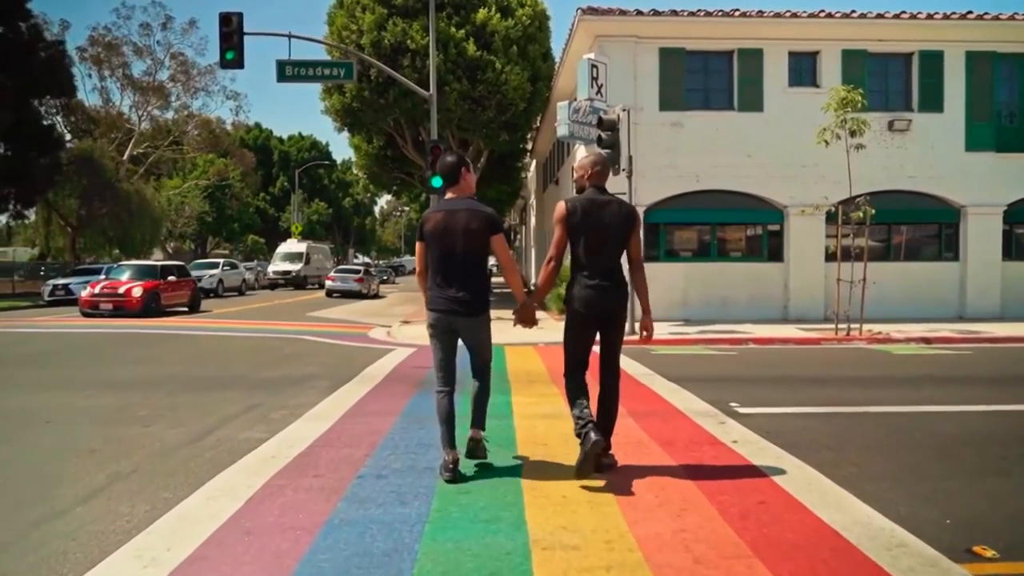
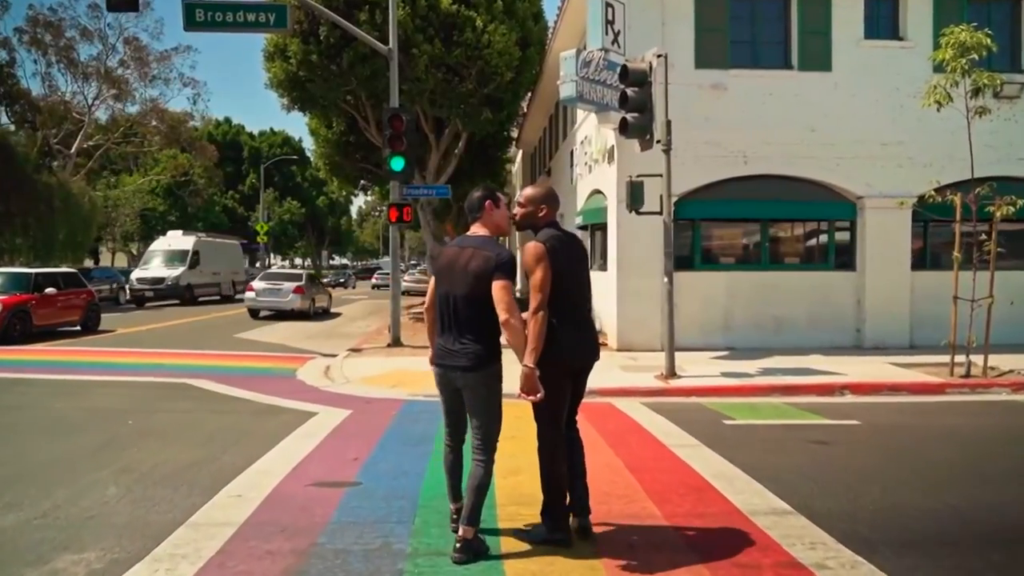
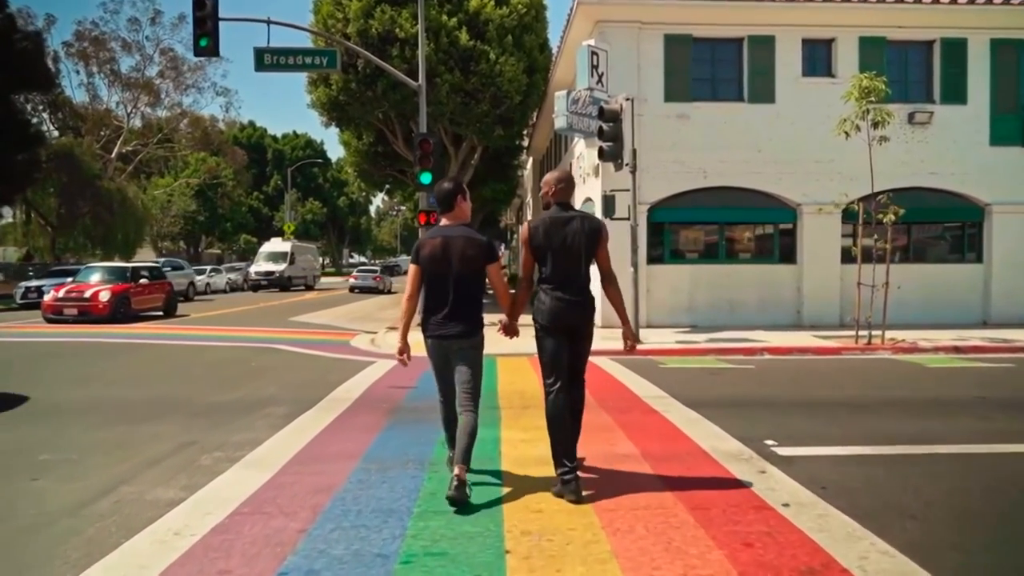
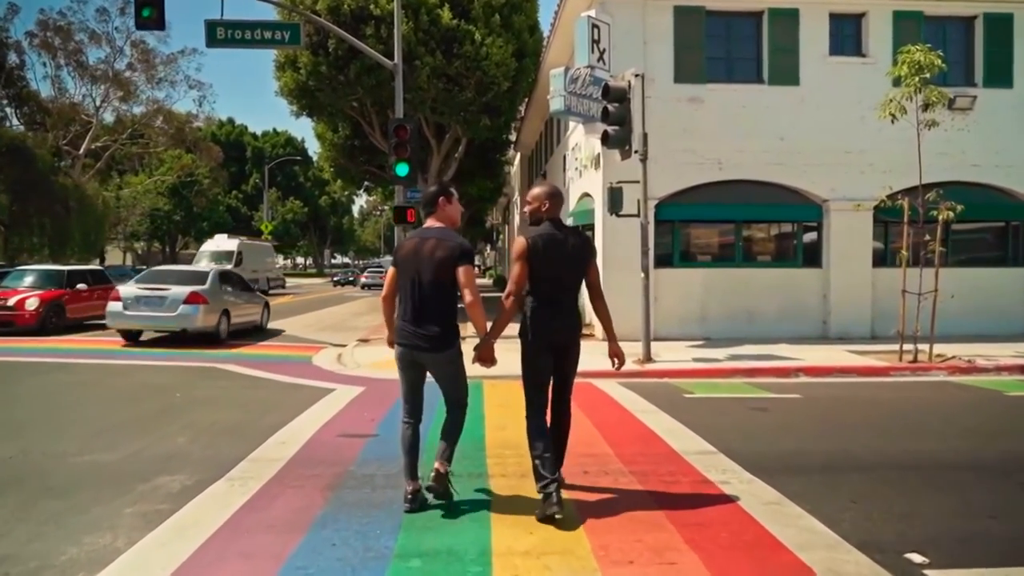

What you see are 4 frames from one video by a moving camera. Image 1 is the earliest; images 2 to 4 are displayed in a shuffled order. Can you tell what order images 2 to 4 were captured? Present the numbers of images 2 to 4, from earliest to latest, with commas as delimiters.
3, 4, 2
